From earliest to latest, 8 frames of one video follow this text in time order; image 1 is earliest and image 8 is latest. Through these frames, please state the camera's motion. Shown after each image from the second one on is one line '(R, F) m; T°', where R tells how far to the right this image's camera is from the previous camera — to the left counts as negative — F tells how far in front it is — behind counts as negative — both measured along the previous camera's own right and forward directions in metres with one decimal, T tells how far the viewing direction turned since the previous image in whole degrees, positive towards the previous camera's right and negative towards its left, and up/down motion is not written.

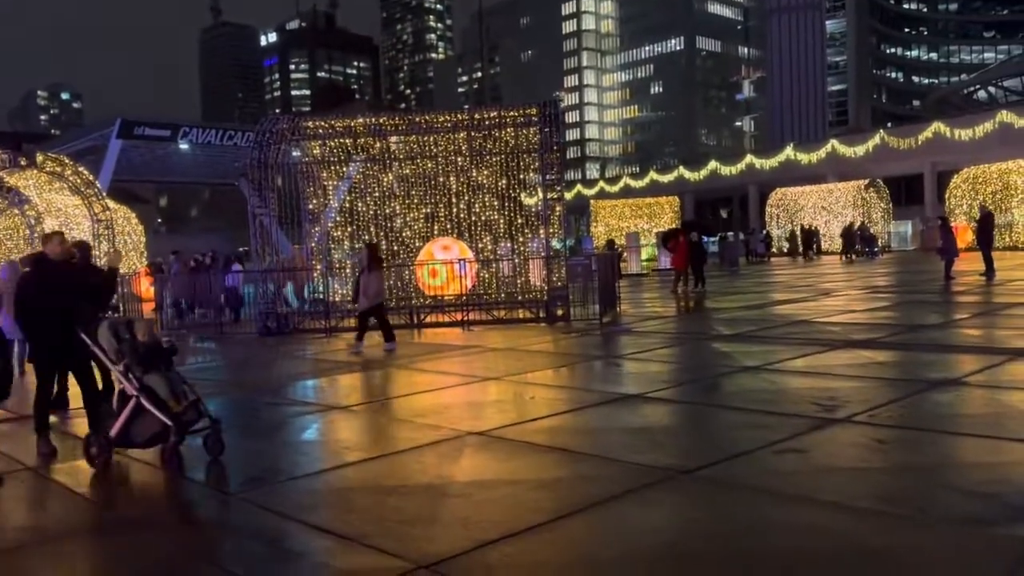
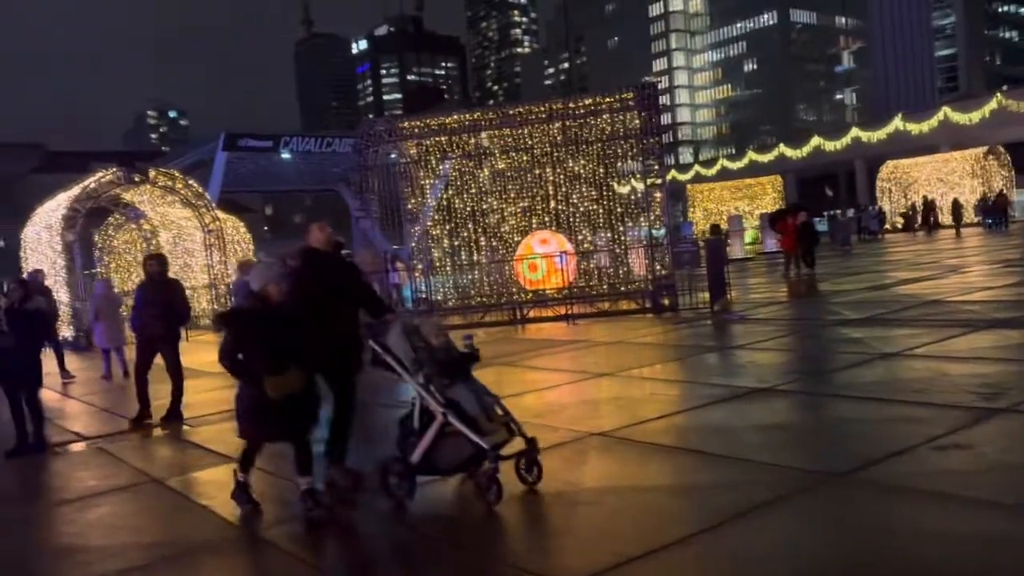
(-0.1, +0.3) m; -7°
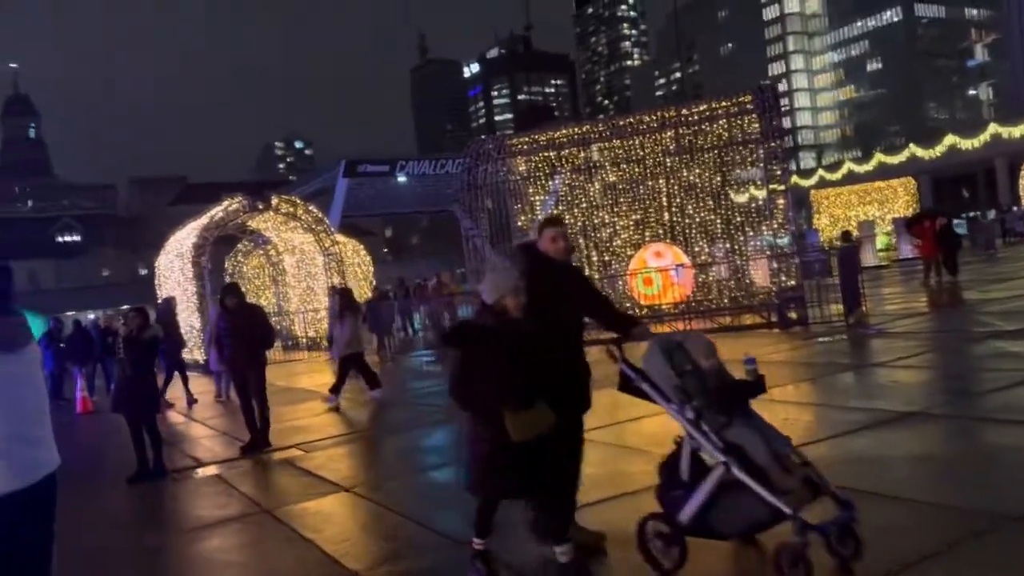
(0.0, +0.4) m; -8°
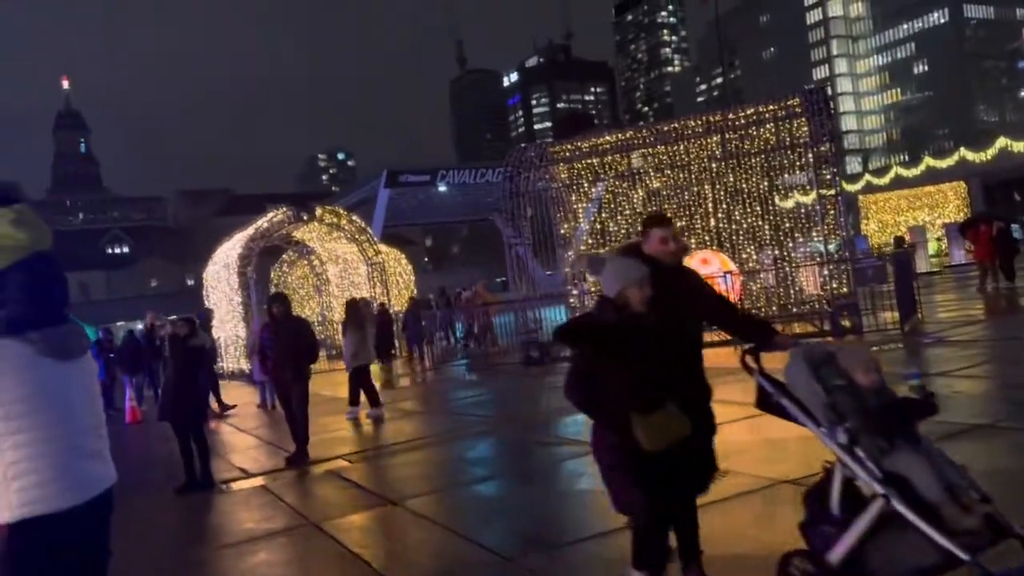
(-0.1, +0.1) m; -3°
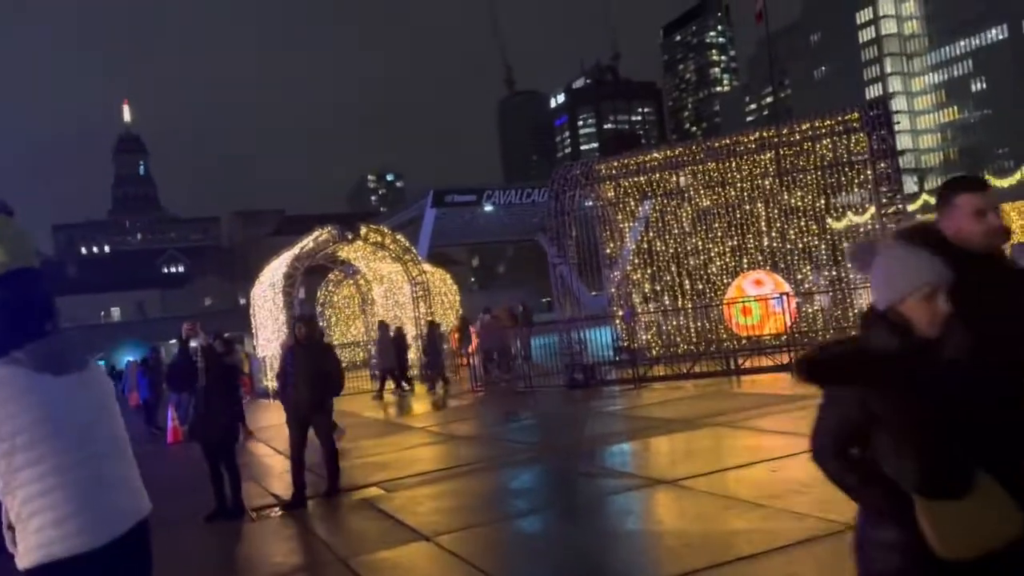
(0.0, +0.4) m; -3°
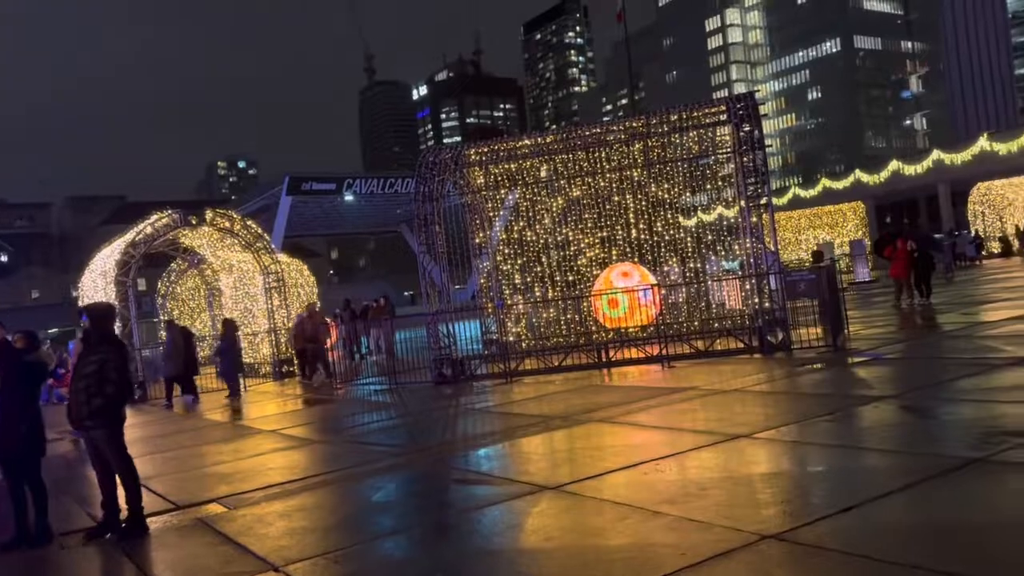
(0.0, +0.8) m; +10°
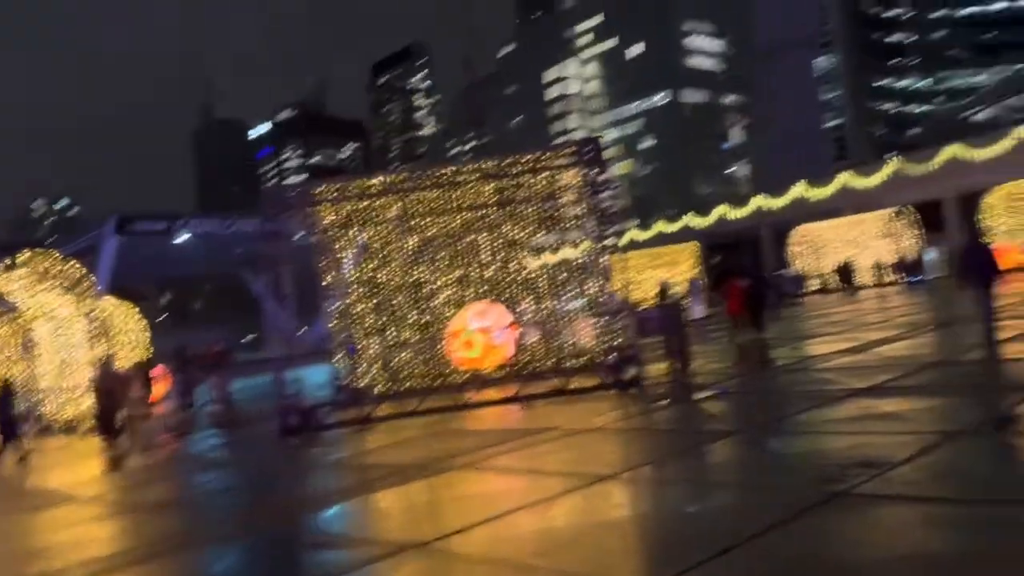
(-0.1, +0.3) m; +10°
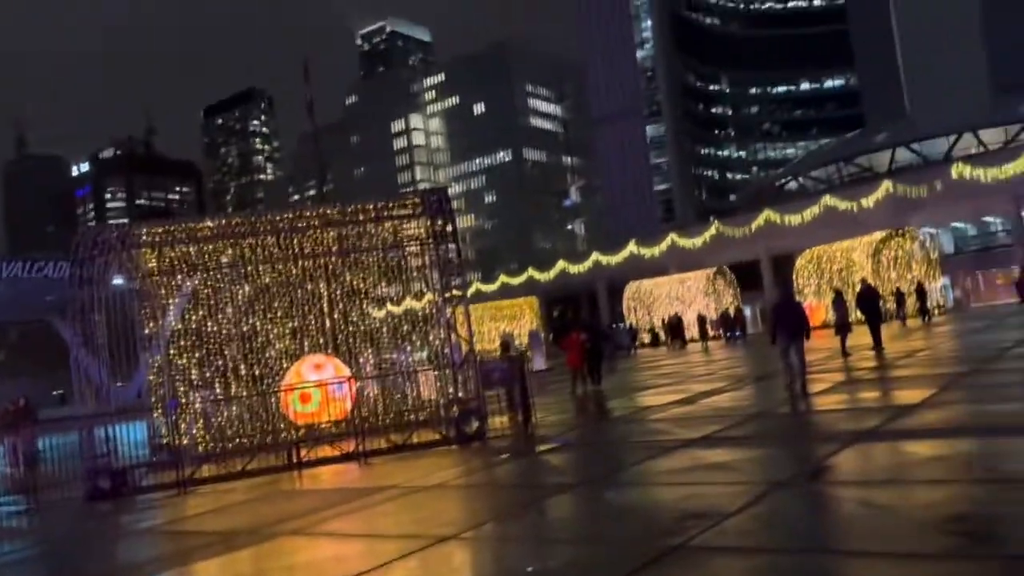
(0.0, +0.2) m; +11°
